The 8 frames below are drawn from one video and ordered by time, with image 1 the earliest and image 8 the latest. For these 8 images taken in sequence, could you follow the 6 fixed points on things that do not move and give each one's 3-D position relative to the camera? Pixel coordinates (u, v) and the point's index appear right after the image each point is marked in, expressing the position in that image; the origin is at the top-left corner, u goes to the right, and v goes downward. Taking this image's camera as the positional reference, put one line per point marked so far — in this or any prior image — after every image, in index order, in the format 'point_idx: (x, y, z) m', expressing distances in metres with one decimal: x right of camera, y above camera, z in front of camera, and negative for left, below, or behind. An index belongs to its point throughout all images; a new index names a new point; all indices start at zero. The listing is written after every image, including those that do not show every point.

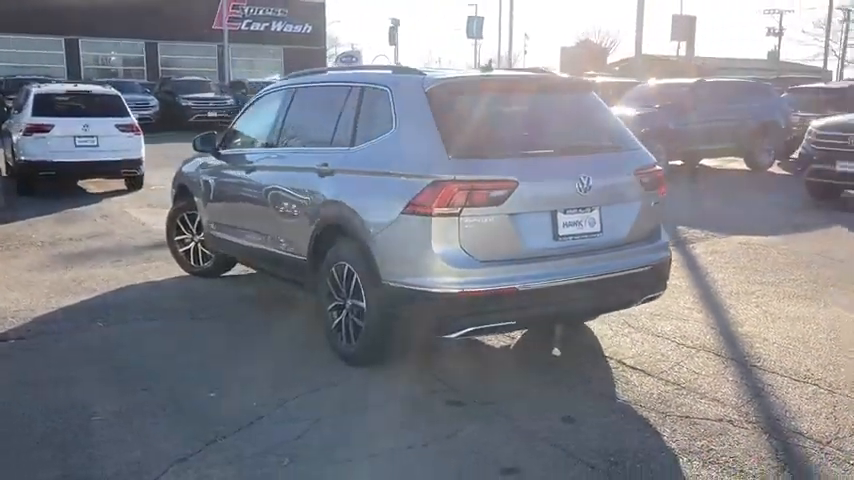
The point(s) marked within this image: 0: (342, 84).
0: (-0.6, +1.1, +5.4) m
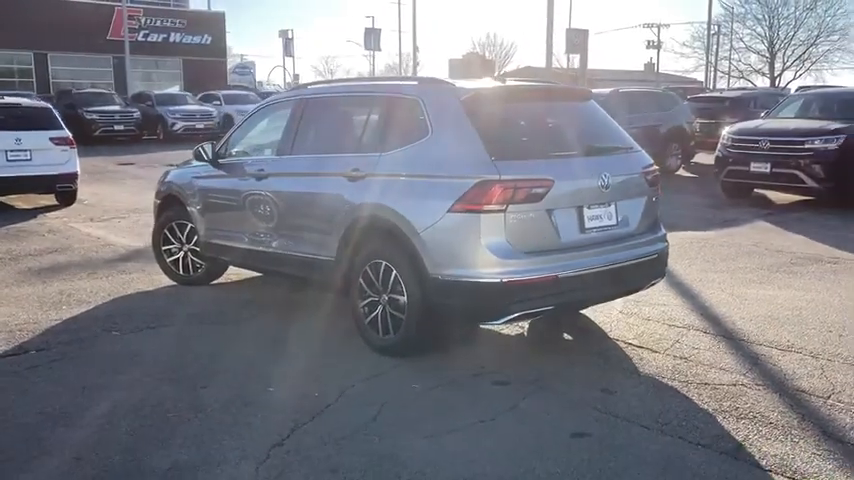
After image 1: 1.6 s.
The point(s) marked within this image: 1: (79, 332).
0: (-0.5, +1.1, +5.8) m
1: (-2.6, -0.7, +6.0) m
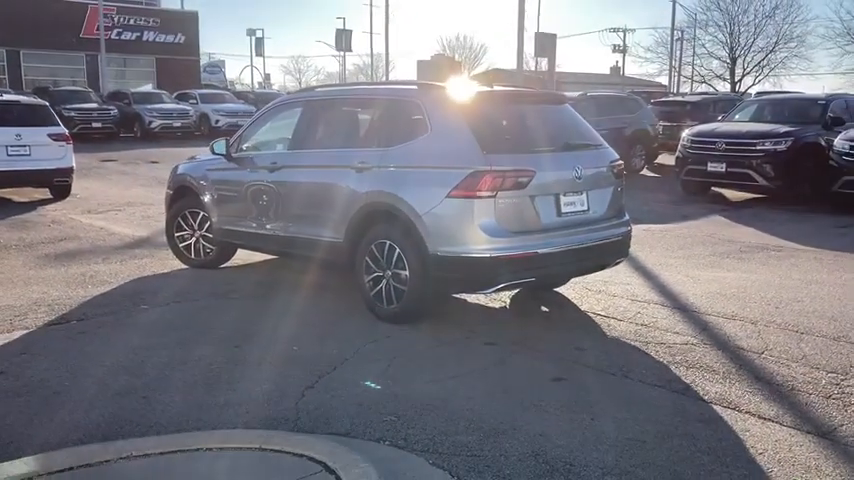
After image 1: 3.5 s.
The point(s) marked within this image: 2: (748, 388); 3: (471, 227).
0: (-0.5, +1.2, +6.6) m
1: (-2.7, -0.6, +6.7) m
2: (+1.9, -0.9, +4.7) m
3: (+0.3, +0.1, +5.5) m
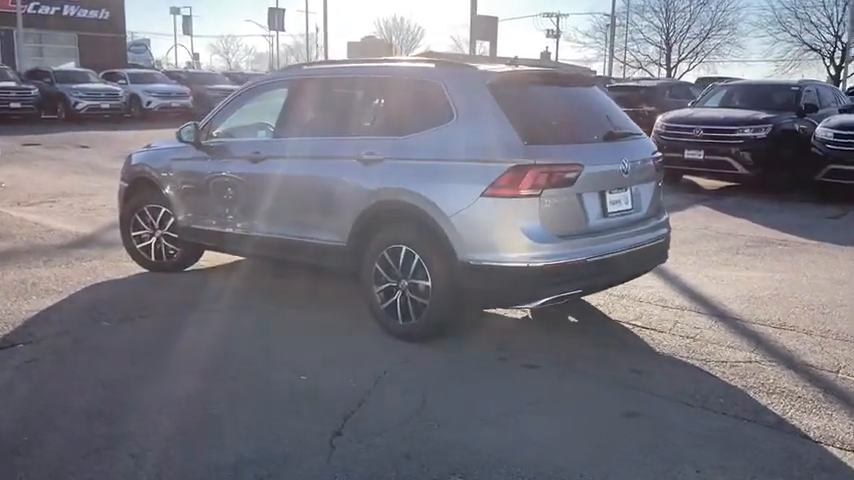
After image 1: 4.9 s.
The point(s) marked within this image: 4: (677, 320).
0: (-0.4, +1.2, +5.7) m
1: (-2.6, -0.6, +5.6) m
2: (+2.2, -0.9, +4.1) m
3: (+0.5, +0.1, +4.6) m
4: (+1.8, -0.6, +5.8) m
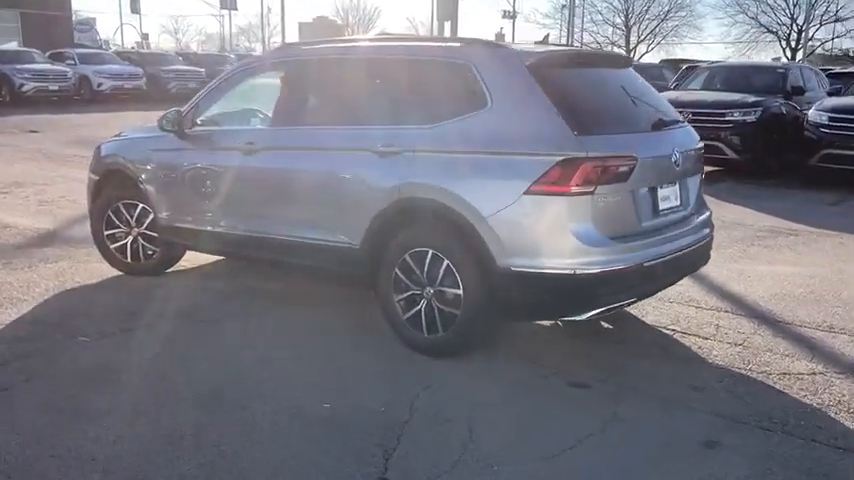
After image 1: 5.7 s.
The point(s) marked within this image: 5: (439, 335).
0: (-0.3, +1.2, +5.0) m
1: (-2.4, -0.6, +4.9) m
2: (+2.4, -0.9, +3.6) m
3: (+0.7, 0.0, +4.1) m
4: (+2.0, -0.6, +5.4) m
5: (+0.1, -0.6, +4.6) m
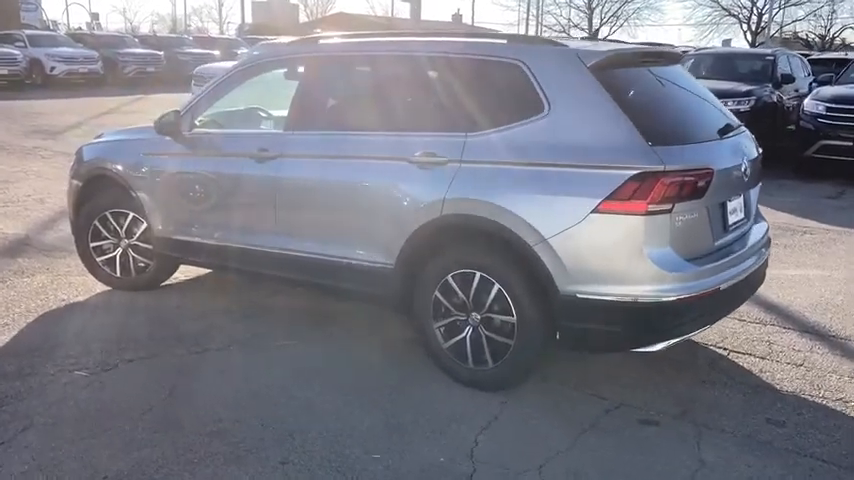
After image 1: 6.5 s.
0: (-0.1, +1.1, +4.5) m
1: (-2.2, -0.7, +4.3) m
2: (+2.7, -1.0, +3.3) m
3: (+1.0, -0.1, +3.7) m
4: (+2.2, -0.6, +5.0) m
5: (+0.3, -0.7, +4.1) m
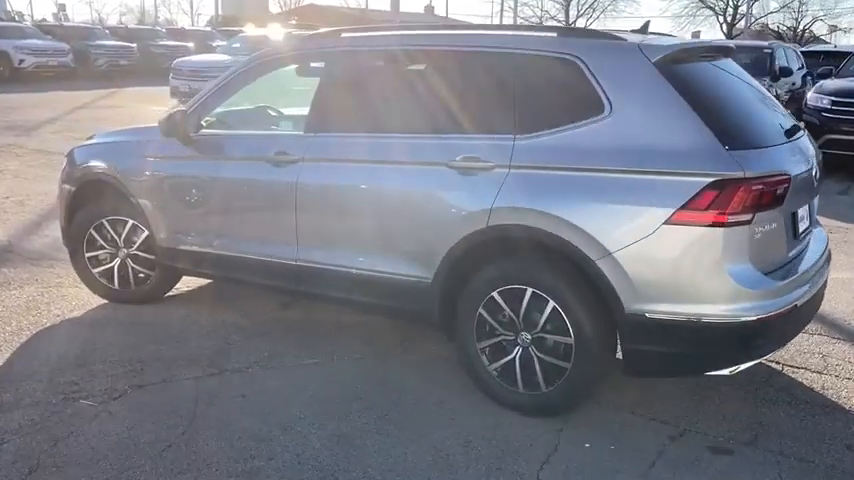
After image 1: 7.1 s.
0: (+0.1, +1.0, +4.1) m
1: (-2.0, -0.8, +3.9) m
2: (+3.0, -1.1, +3.1) m
3: (+1.2, -0.1, +3.3) m
4: (+2.4, -0.7, +4.7) m
5: (+0.5, -0.7, +3.8) m
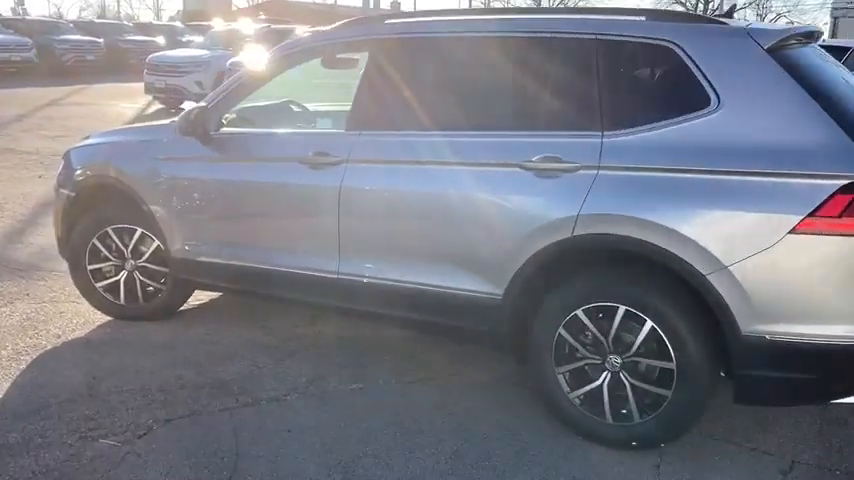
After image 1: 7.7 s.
0: (+0.4, +1.0, +3.7) m
1: (-1.6, -0.9, +3.4) m
2: (+3.3, -1.1, +2.7) m
3: (+1.5, -0.2, +2.9) m
4: (+2.7, -0.7, +4.4) m
5: (+0.9, -0.8, +3.4) m
